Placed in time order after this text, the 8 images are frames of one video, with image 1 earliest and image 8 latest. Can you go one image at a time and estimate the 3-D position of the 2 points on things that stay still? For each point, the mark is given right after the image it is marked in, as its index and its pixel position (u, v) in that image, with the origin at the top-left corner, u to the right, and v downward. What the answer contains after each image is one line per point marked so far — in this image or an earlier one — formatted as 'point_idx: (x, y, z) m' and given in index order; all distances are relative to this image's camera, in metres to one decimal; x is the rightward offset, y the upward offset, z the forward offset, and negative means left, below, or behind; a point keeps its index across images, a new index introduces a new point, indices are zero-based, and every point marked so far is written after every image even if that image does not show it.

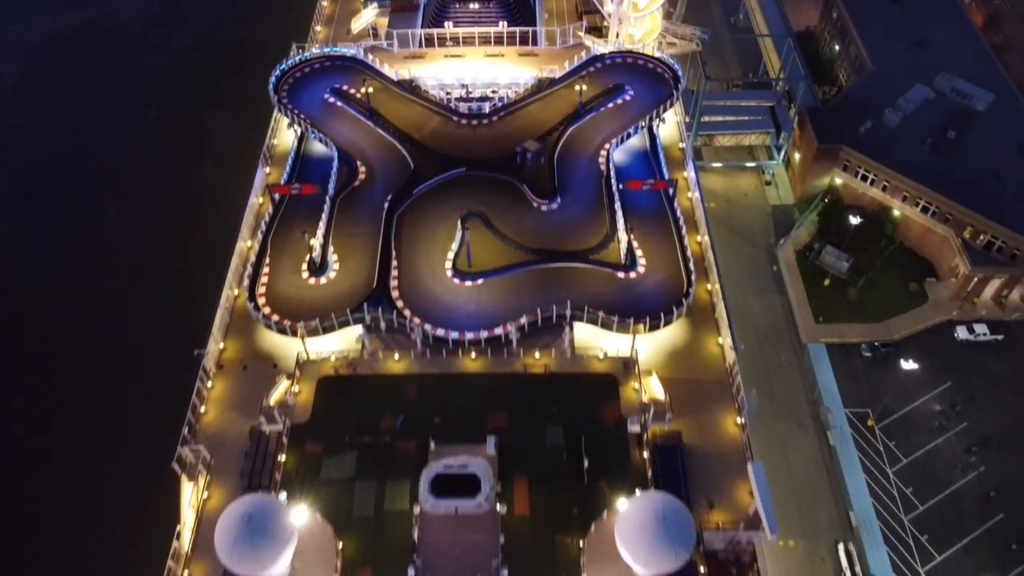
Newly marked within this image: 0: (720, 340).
0: (+5.0, -1.3, +19.5) m
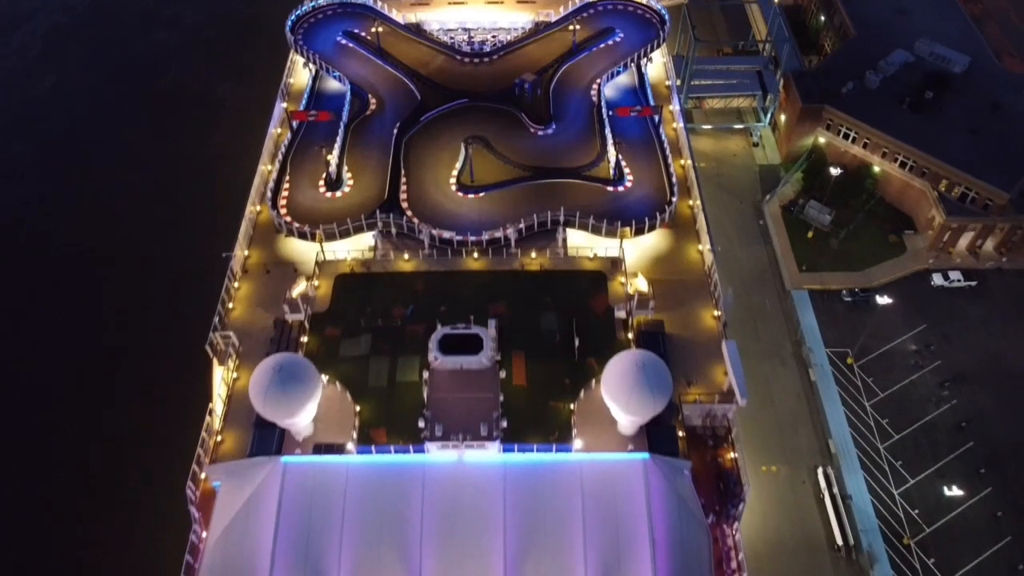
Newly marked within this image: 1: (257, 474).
0: (+5.0, +1.0, +21.5) m
1: (-5.4, -3.9, +17.2) m
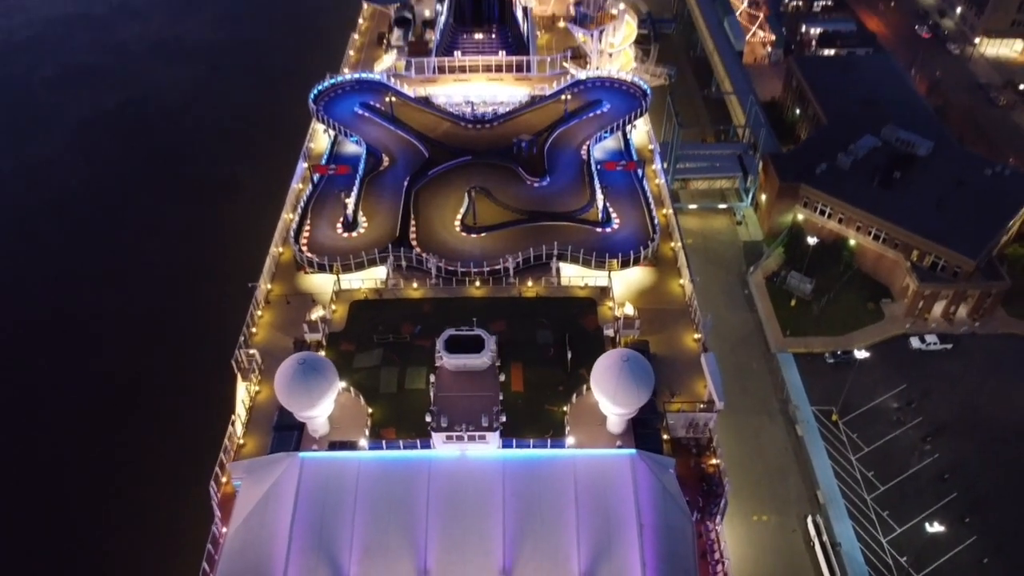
0: (+4.9, +0.2, +23.7) m
1: (-5.4, -4.2, +18.7) m
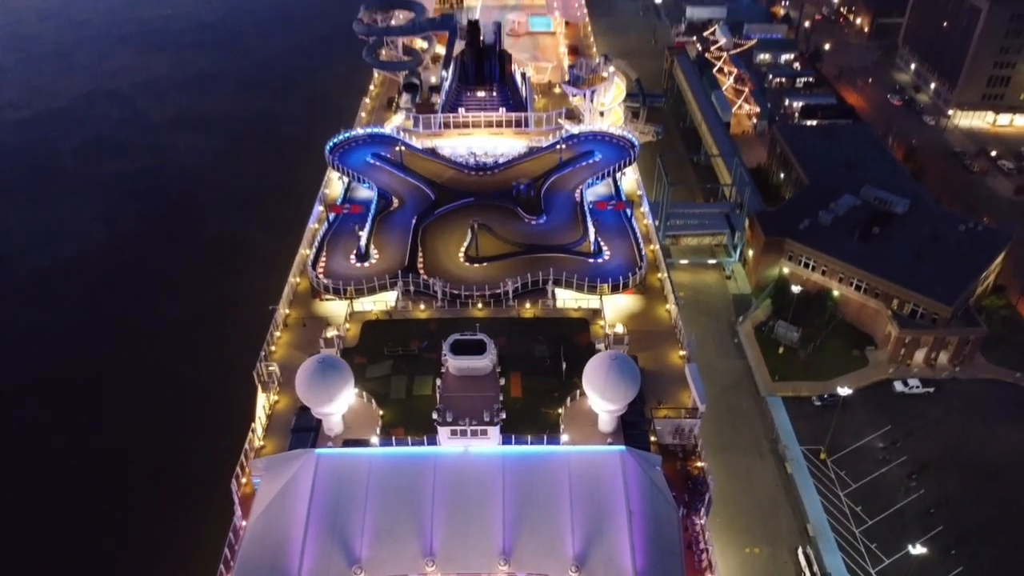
0: (+4.9, -0.6, +25.7) m
1: (-5.4, -4.4, +20.3) m
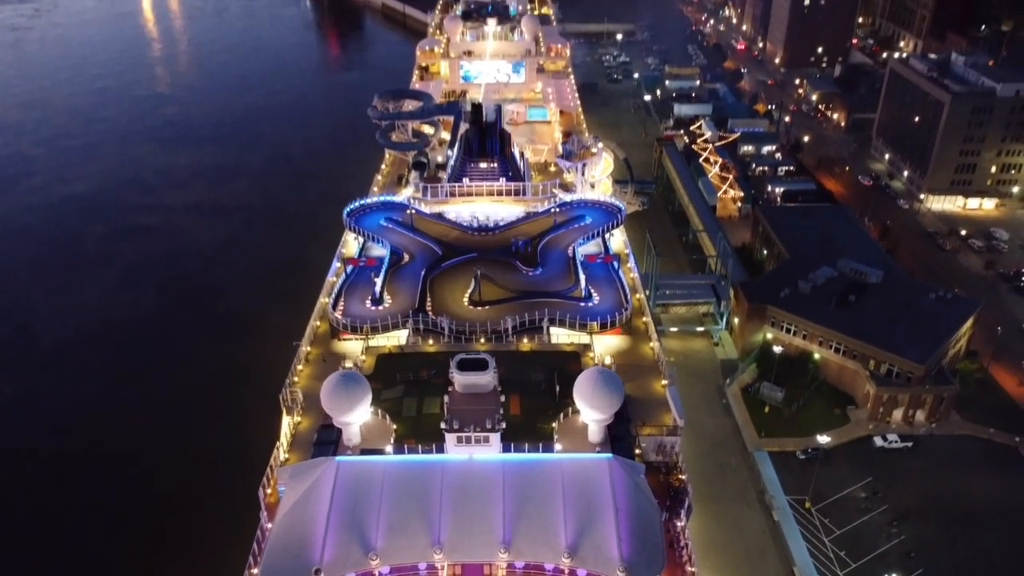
0: (+4.9, -2.0, +28.5) m
1: (-5.5, -5.1, +22.7) m
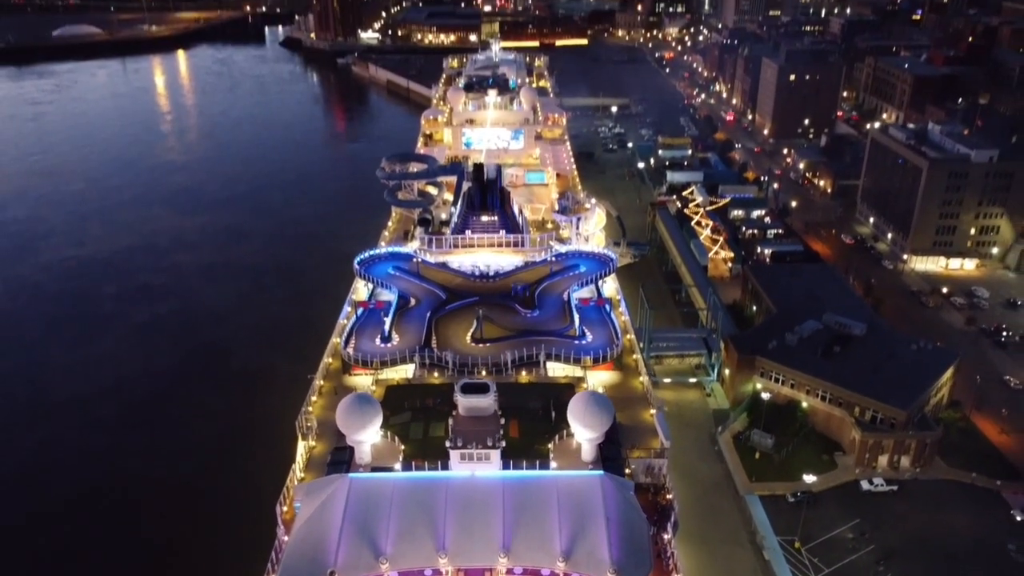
0: (+4.8, -3.4, +30.6) m
1: (-5.5, -6.0, +24.6) m
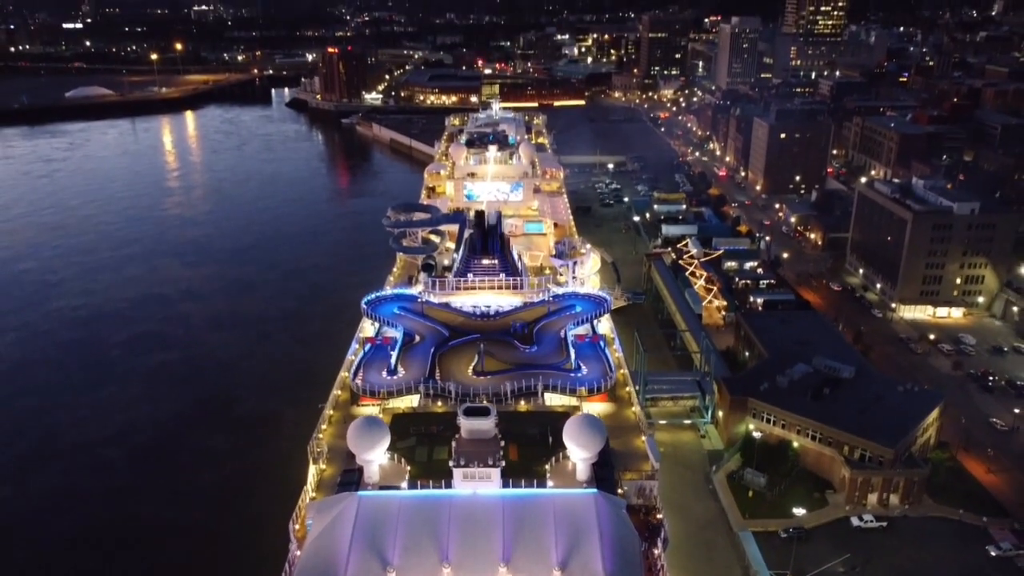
0: (+4.8, -4.8, +32.4) m
1: (-5.5, -7.0, +26.2) m
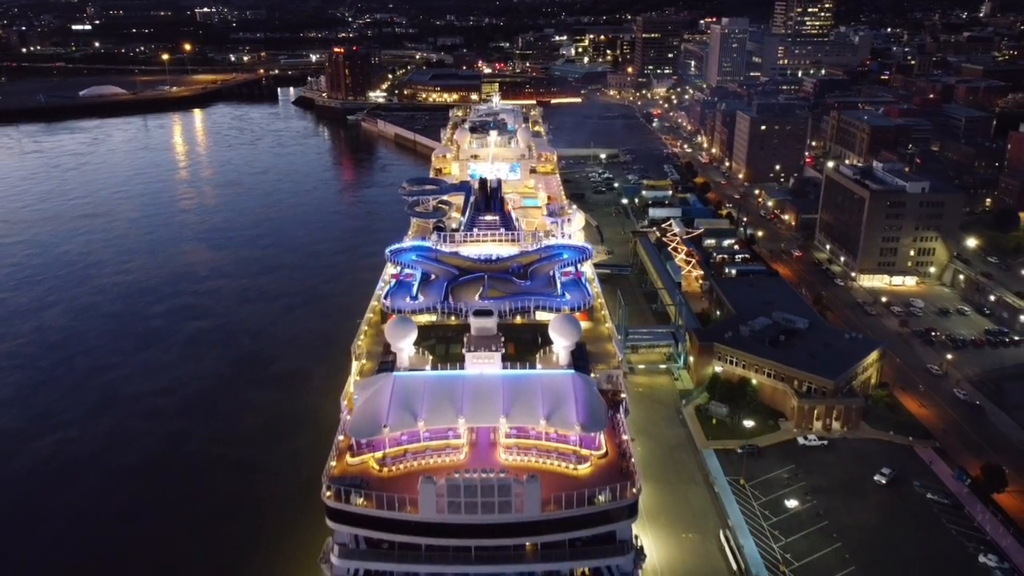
0: (+4.7, -1.8, +40.7) m
1: (-5.6, -4.0, +34.4) m
